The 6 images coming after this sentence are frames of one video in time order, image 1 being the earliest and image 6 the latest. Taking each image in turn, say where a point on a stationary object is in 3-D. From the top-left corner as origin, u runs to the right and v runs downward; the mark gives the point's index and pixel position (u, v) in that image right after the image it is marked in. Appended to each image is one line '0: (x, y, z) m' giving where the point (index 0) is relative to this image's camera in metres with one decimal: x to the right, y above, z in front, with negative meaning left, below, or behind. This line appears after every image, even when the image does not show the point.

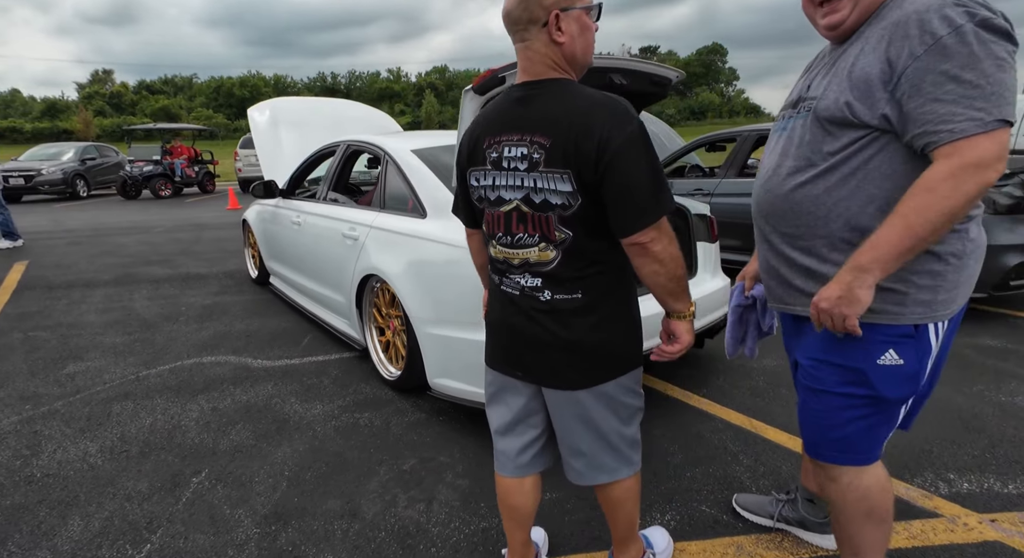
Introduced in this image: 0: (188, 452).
0: (-1.5, -0.8, +2.2) m
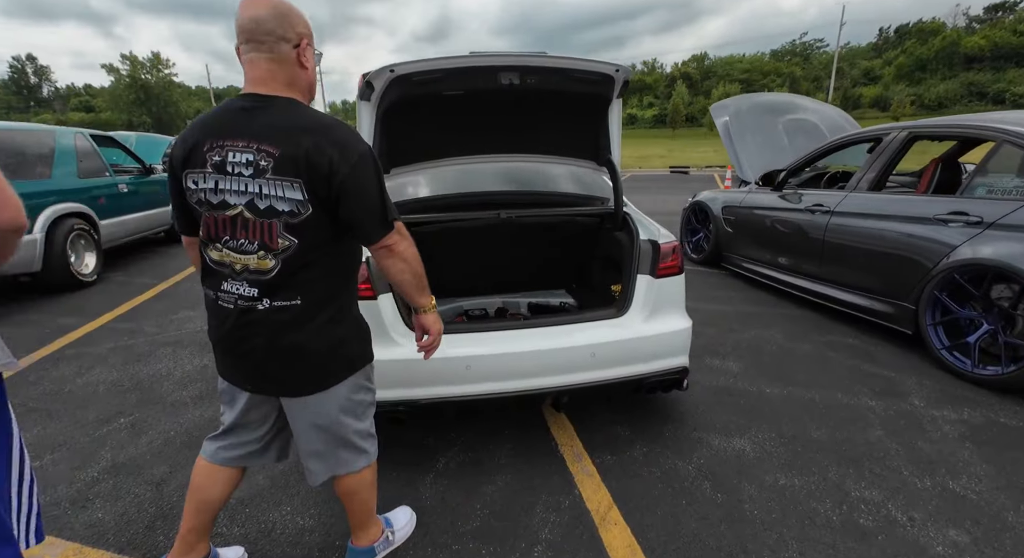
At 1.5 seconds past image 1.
0: (-2.1, -0.7, +2.8) m
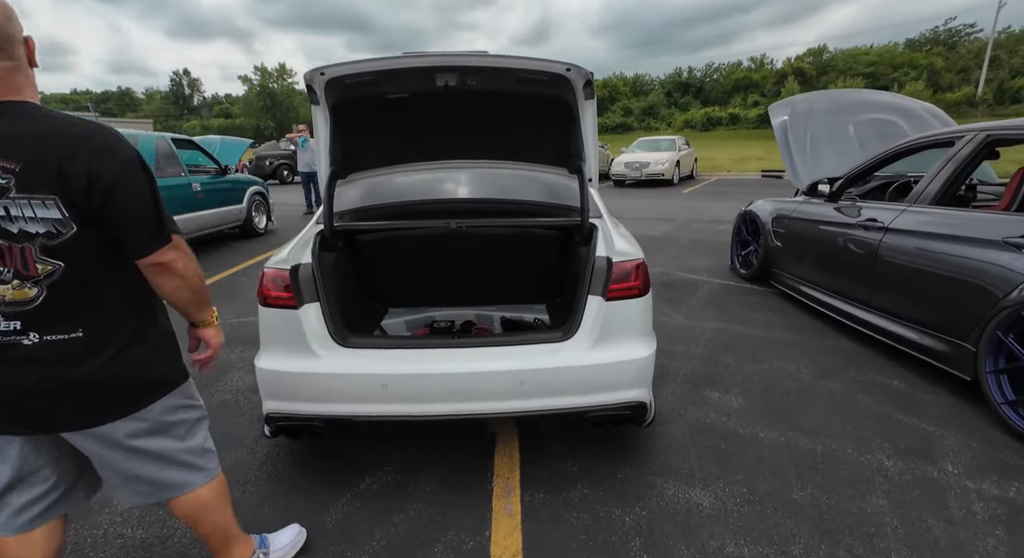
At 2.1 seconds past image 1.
0: (-2.3, -0.7, +3.0) m
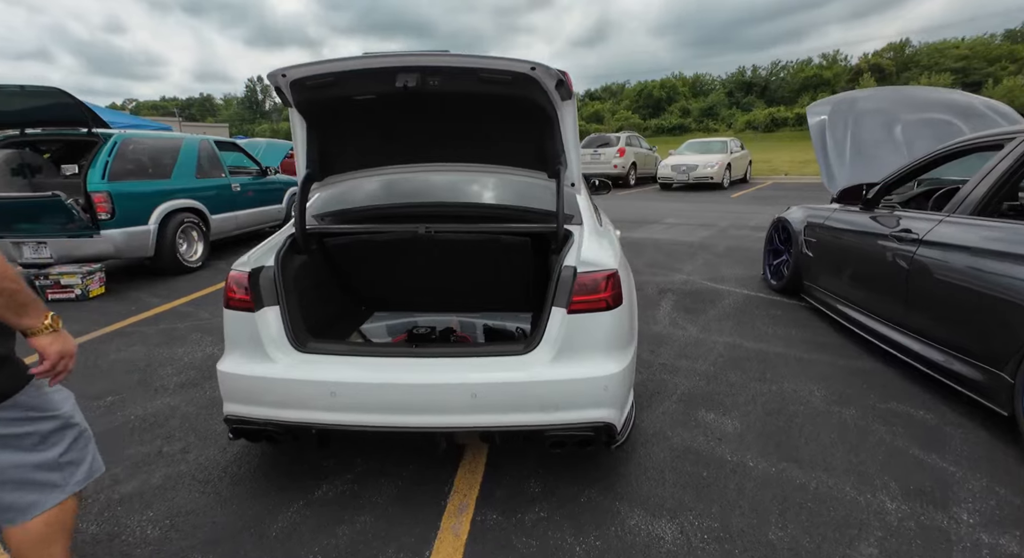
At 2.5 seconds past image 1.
0: (-2.4, -0.6, +3.2) m
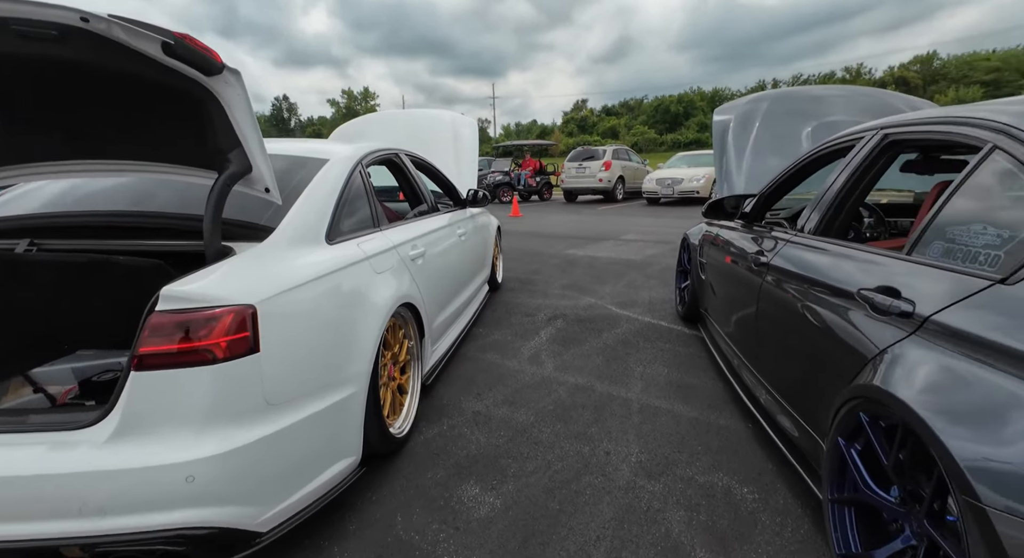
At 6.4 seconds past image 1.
0: (-3.6, -0.8, +2.6) m
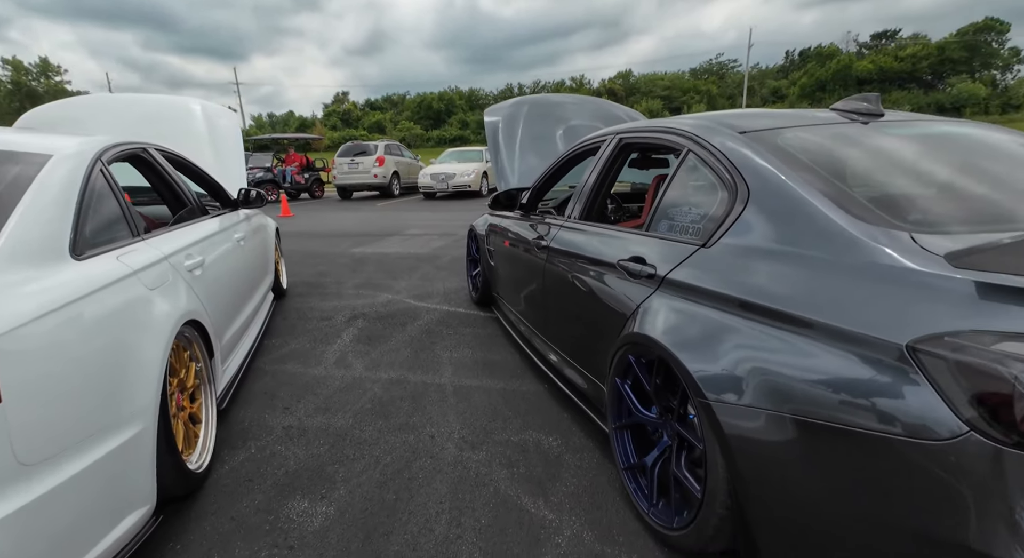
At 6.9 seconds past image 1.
0: (-4.2, -1.1, +1.1) m
